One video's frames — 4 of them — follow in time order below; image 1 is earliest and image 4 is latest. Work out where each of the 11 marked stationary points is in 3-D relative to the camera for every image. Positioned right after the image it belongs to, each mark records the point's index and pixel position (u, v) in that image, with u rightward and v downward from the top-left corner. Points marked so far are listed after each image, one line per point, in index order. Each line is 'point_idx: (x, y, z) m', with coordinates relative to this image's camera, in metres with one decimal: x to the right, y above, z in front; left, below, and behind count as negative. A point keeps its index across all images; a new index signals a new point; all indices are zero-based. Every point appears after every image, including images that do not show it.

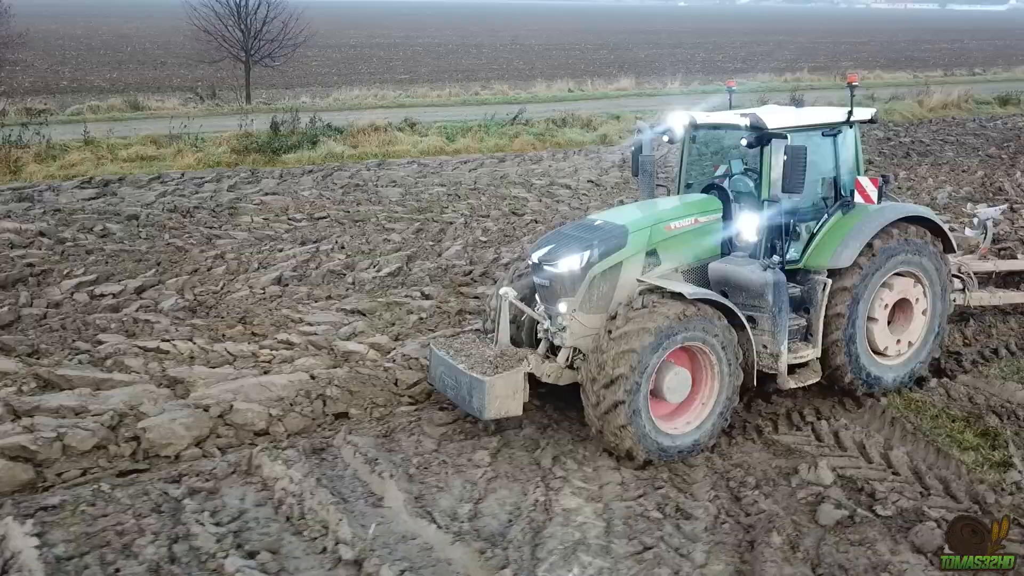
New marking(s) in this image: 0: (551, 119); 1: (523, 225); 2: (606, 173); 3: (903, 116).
0: (+0.7, +3.2, +15.3) m
1: (+0.1, +0.7, +9.2) m
2: (+1.4, +1.8, +12.2) m
3: (+9.0, +4.0, +18.4) m
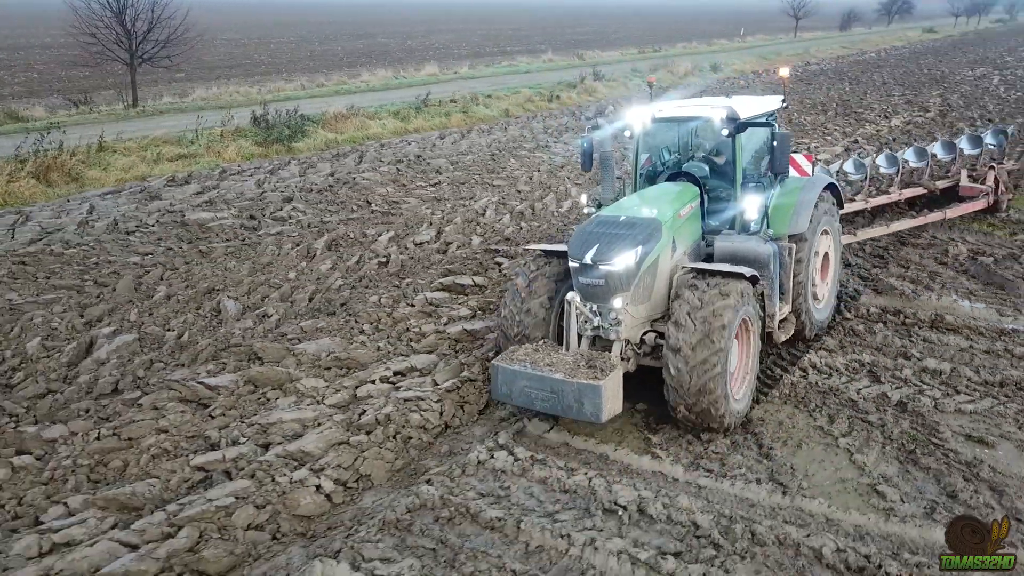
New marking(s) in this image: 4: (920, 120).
0: (-1.3, +4.2, +17.7) m
1: (+1.0, +1.8, +12.0) m
2: (+0.7, +2.9, +15.2) m
3: (+4.7, +6.2, +23.9) m
4: (+9.0, +3.8, +17.8) m
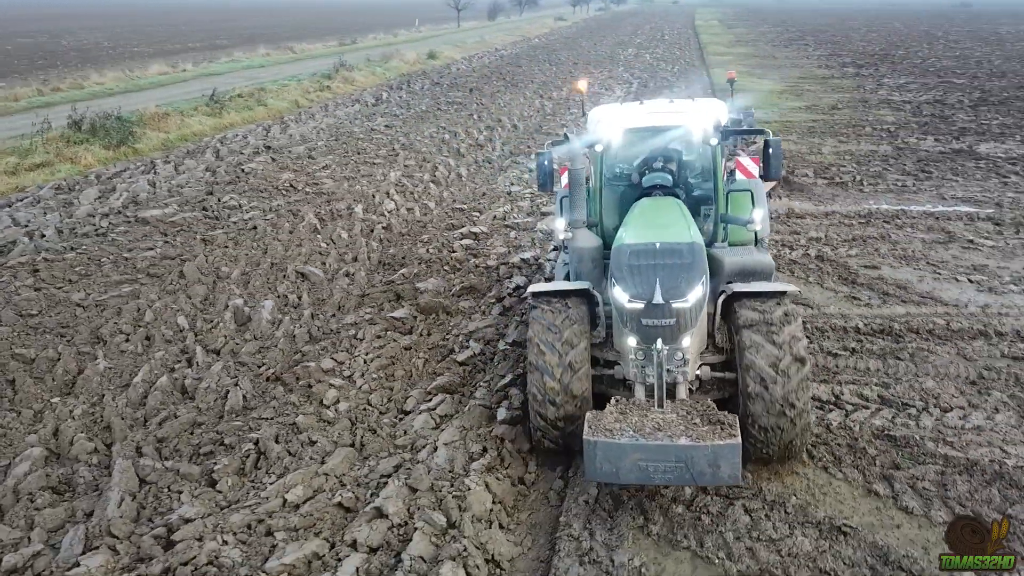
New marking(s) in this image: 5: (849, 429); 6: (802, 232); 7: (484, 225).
0: (-6.1, +4.3, +17.8) m
1: (-1.4, +2.4, +13.6) m
2: (-3.1, +3.4, +16.4) m
3: (-3.4, +7.1, +25.8) m
4: (+3.3, +5.6, +22.0) m
5: (+2.1, -0.9, +4.9) m
6: (+3.2, +0.6, +9.0) m
7: (-0.3, +0.7, +8.8) m
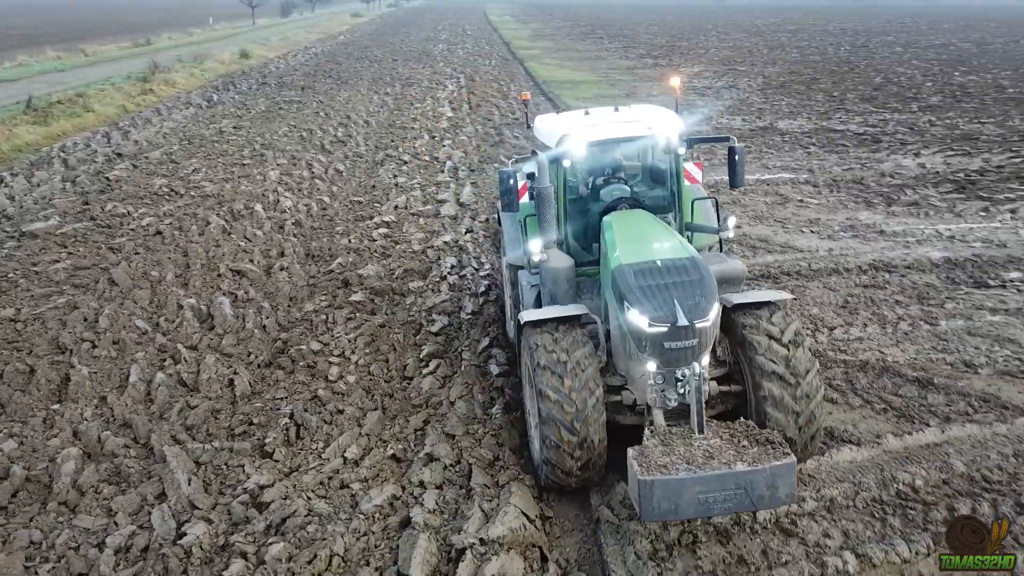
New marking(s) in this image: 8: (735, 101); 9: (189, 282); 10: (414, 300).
0: (-9.5, +3.9, +16.6) m
1: (-3.7, +2.4, +13.6) m
2: (-6.1, +3.3, +16.0) m
3: (-9.0, +6.9, +25.0) m
4: (-1.5, +5.9, +22.9) m
5: (+1.9, -0.5, +6.1) m
6: (+2.0, +1.1, +10.3) m
7: (-1.4, +0.8, +9.3) m
8: (+5.5, +4.6, +19.6) m
9: (-2.9, 0.0, +7.1) m
10: (-0.9, -0.1, +6.8) m
